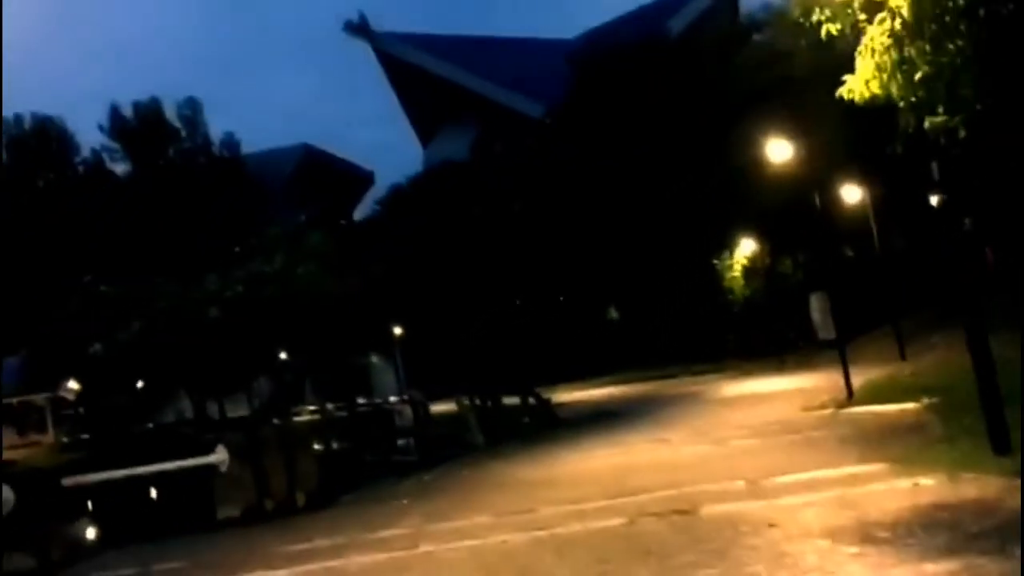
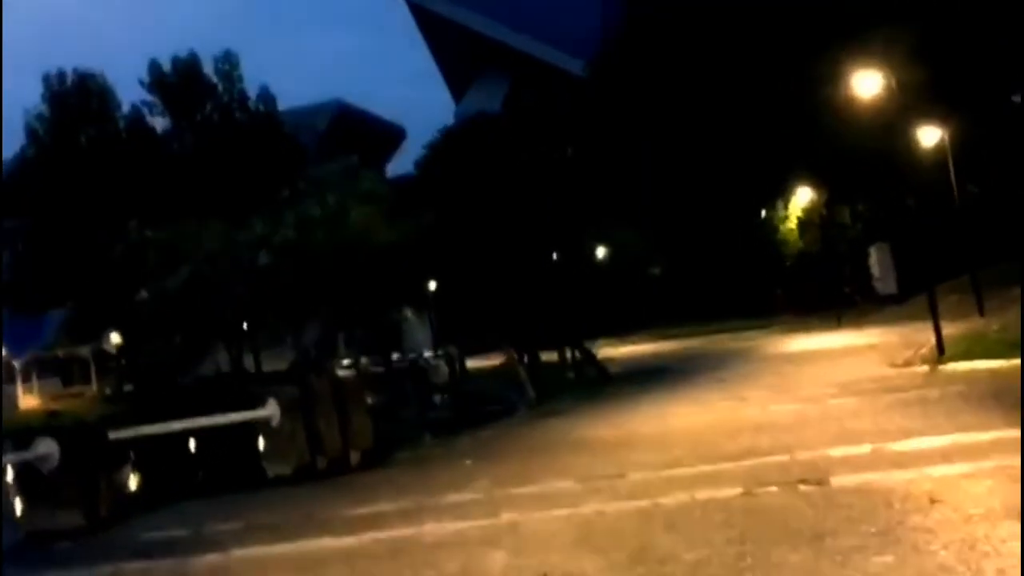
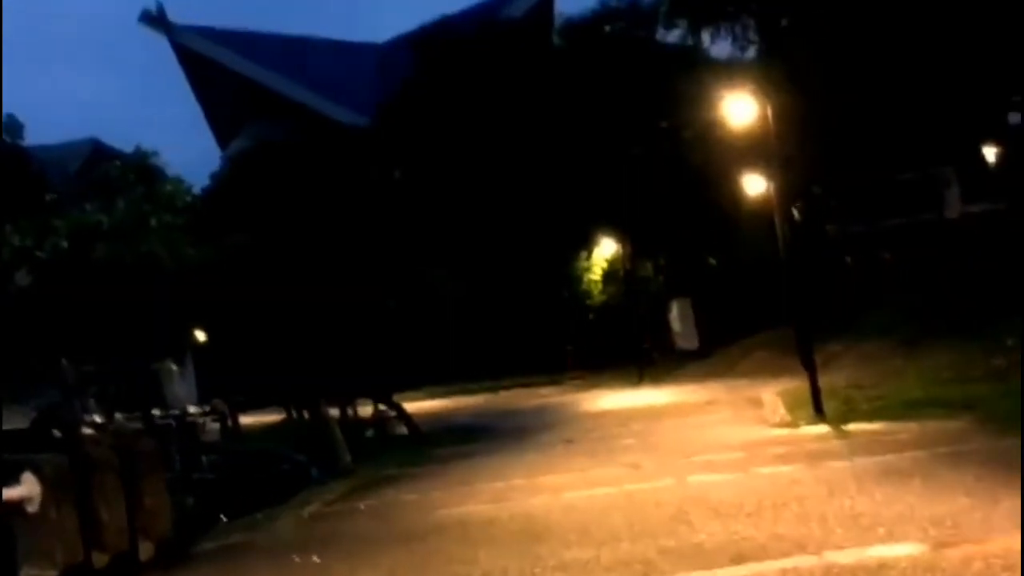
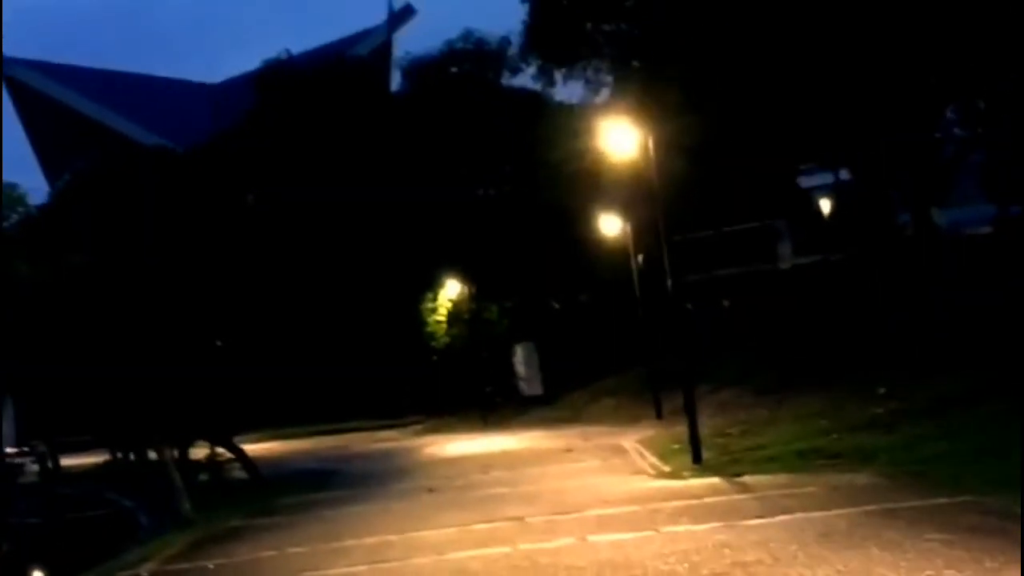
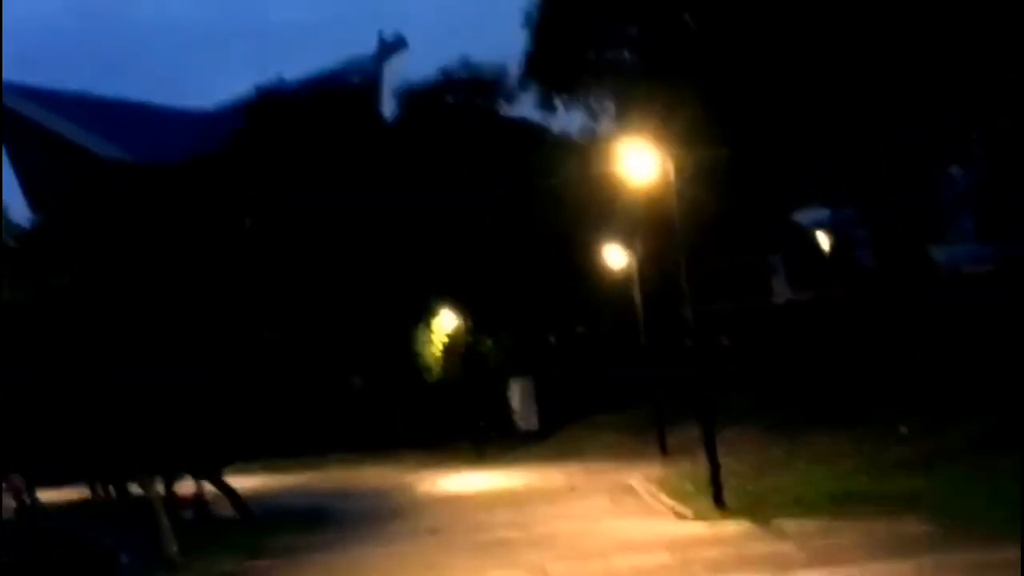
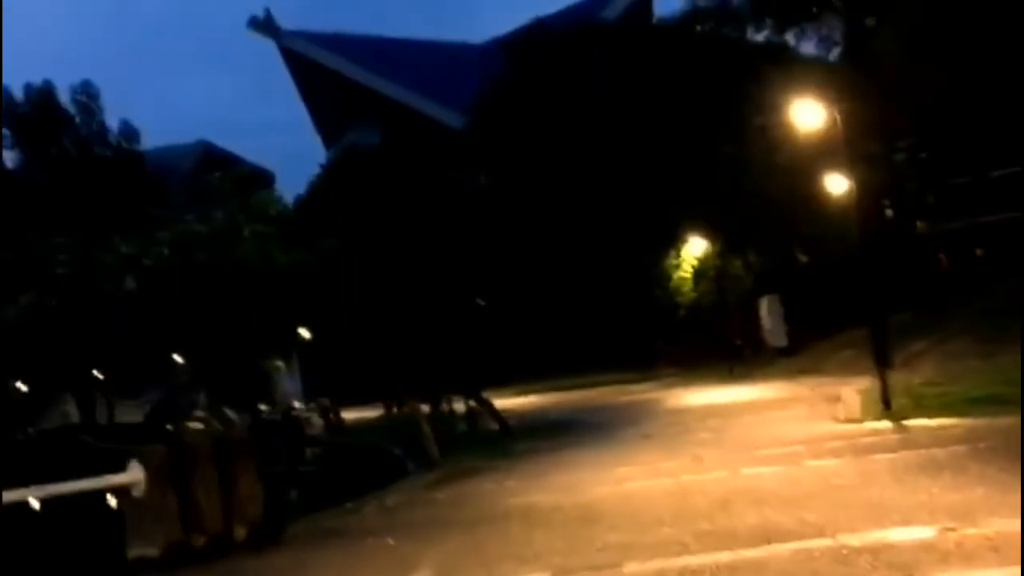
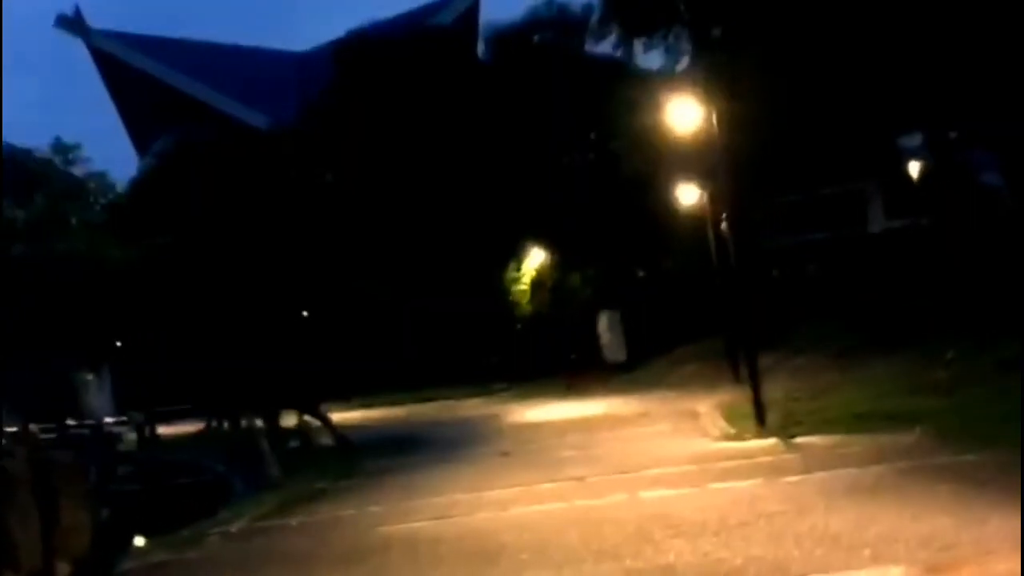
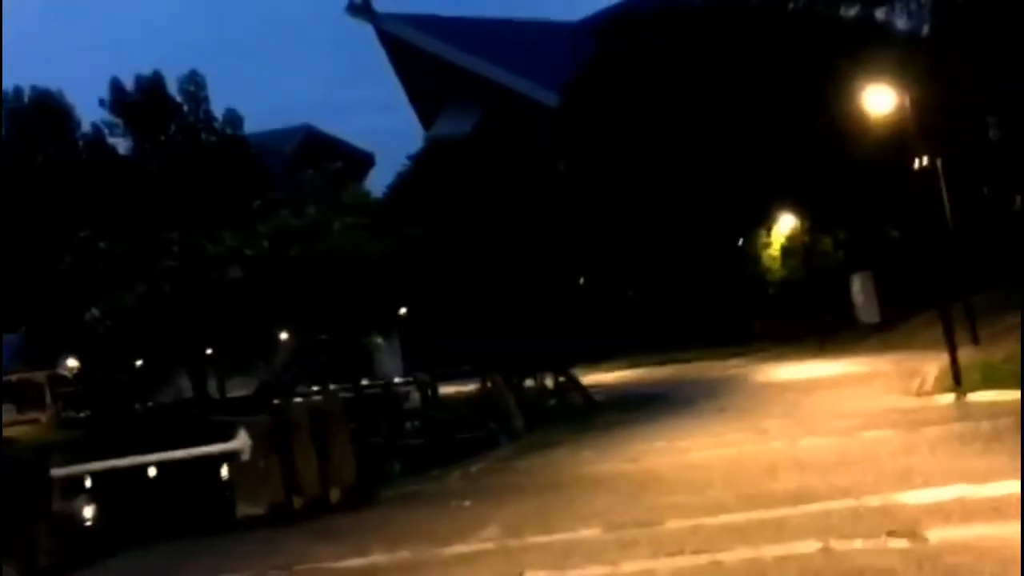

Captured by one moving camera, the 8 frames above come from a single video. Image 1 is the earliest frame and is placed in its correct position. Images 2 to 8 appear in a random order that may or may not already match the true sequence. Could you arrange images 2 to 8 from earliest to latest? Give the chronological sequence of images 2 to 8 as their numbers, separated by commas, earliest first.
2, 8, 6, 3, 7, 4, 5
